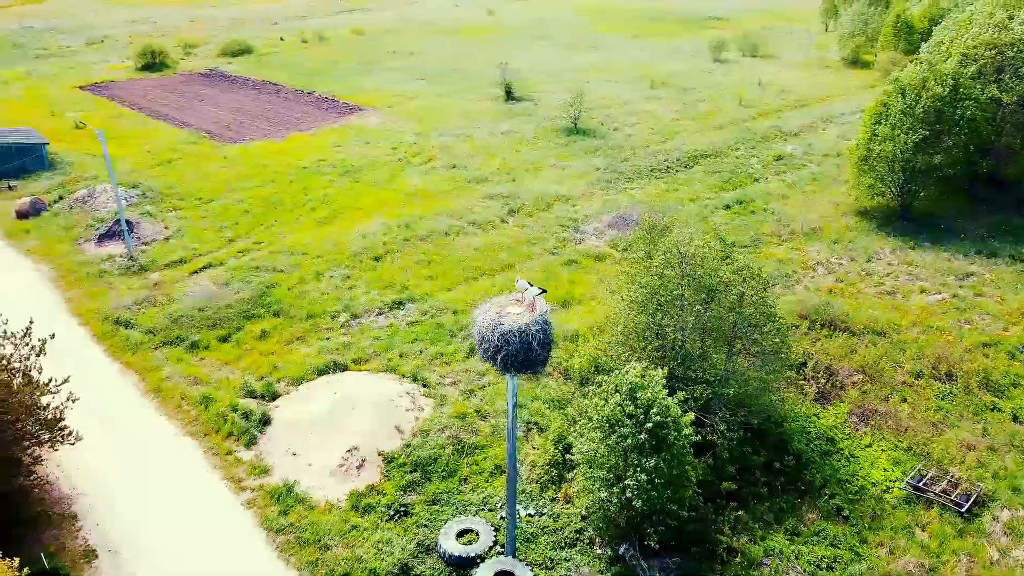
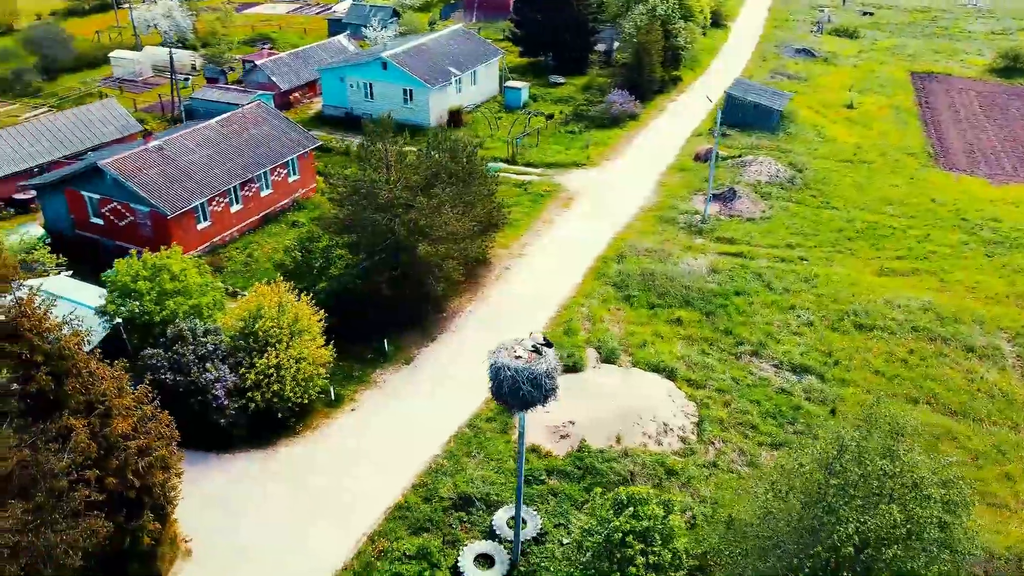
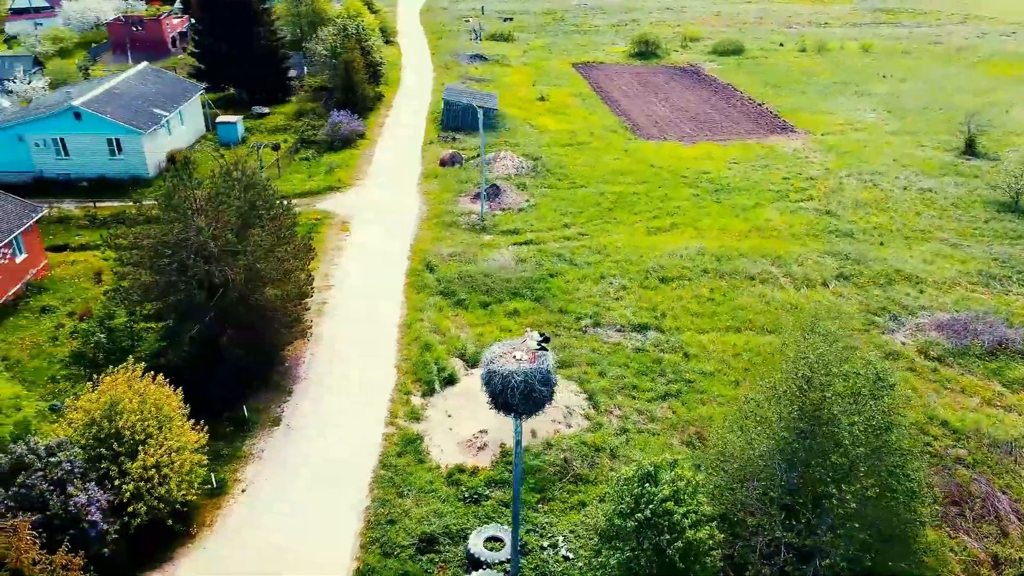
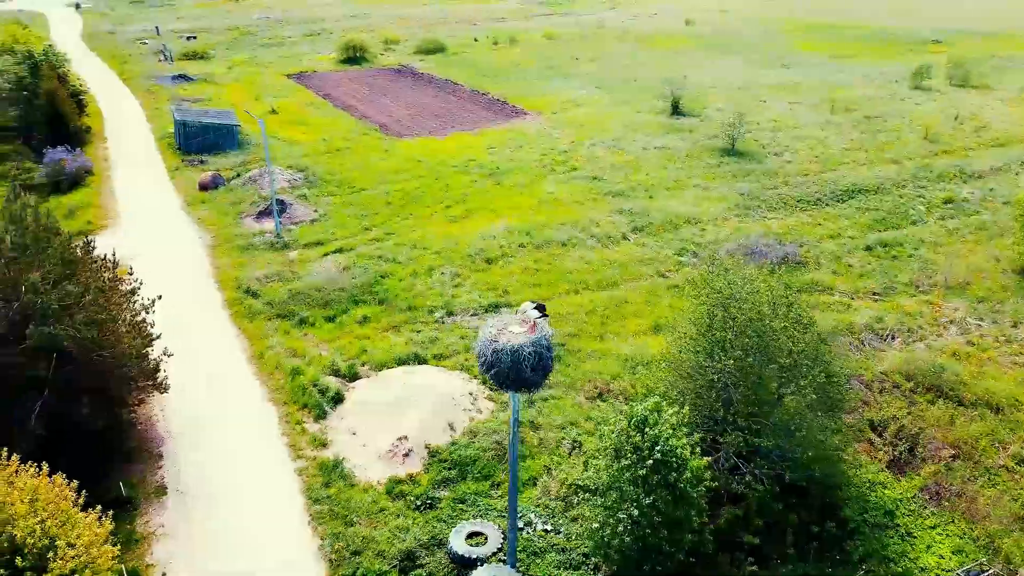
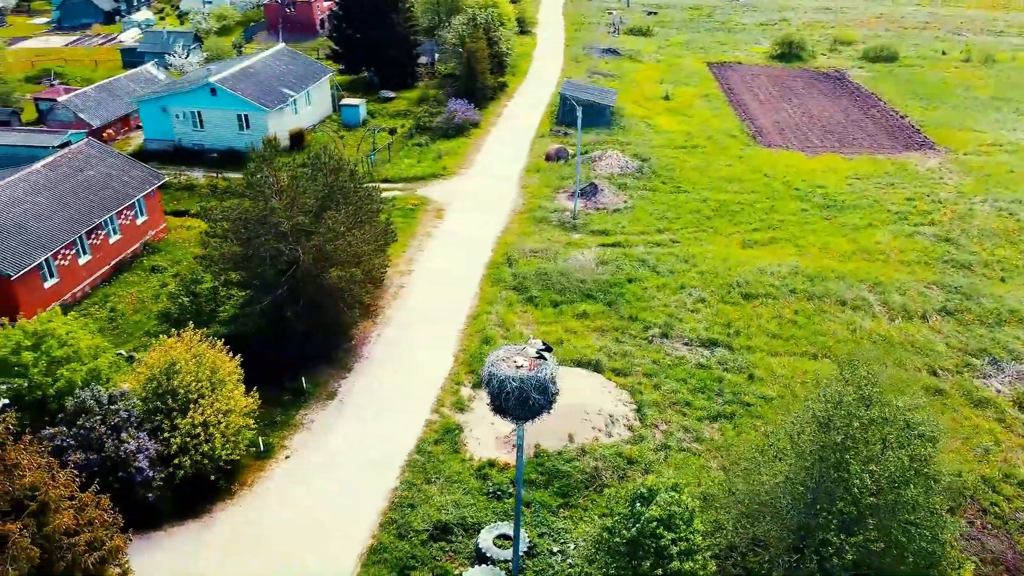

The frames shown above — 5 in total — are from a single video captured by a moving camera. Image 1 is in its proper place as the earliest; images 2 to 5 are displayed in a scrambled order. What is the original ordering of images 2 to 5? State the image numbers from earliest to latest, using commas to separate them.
4, 3, 5, 2
